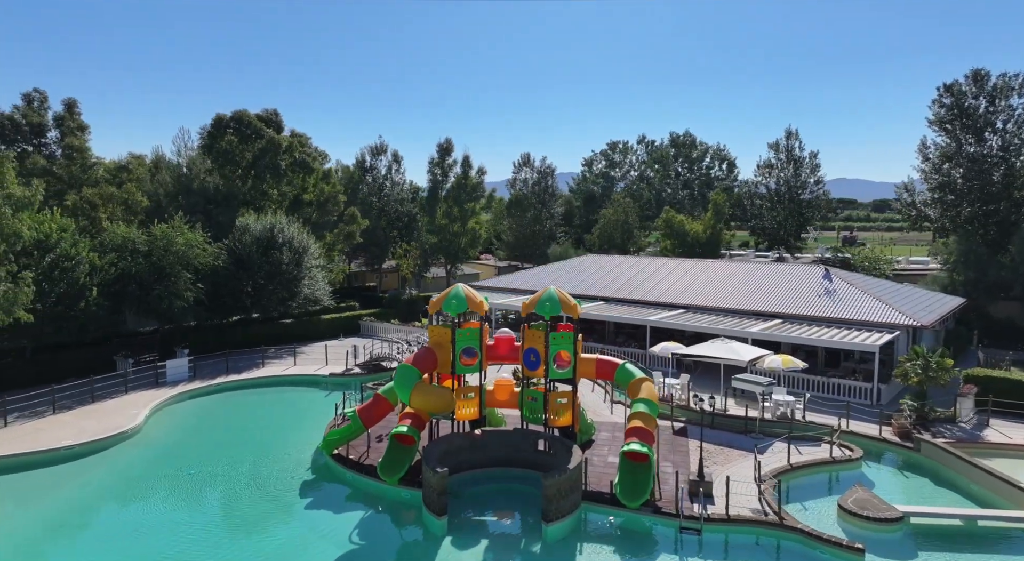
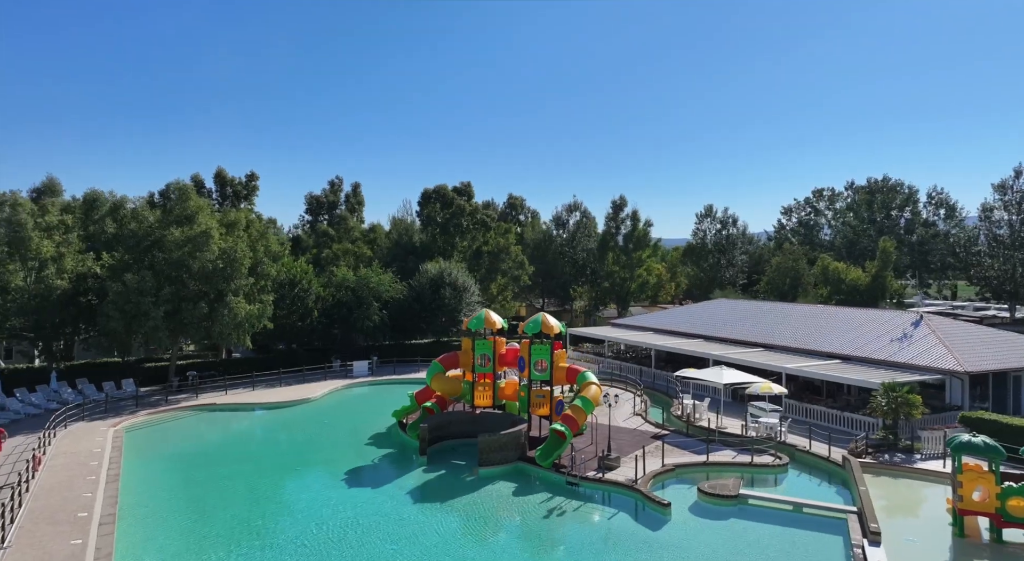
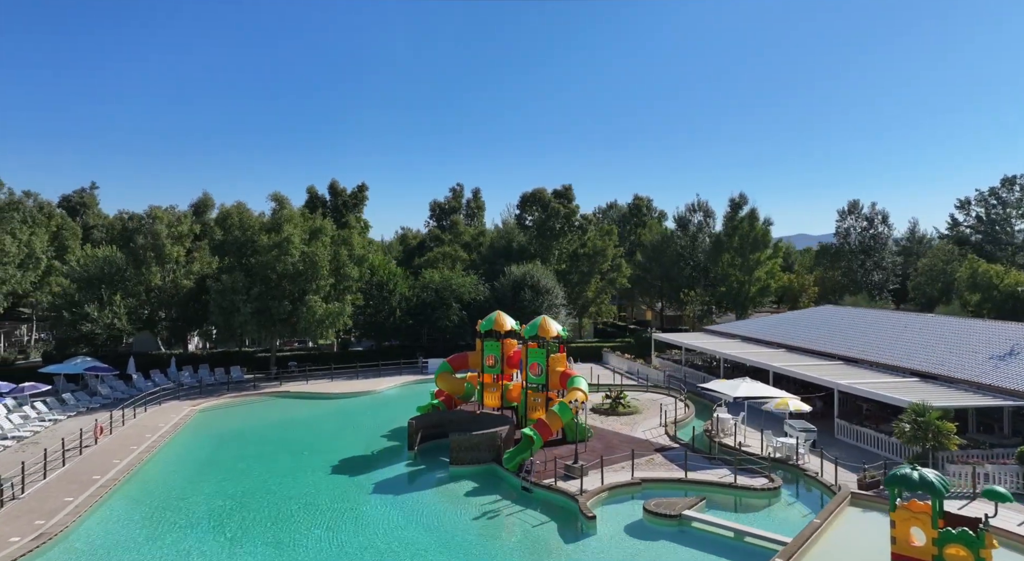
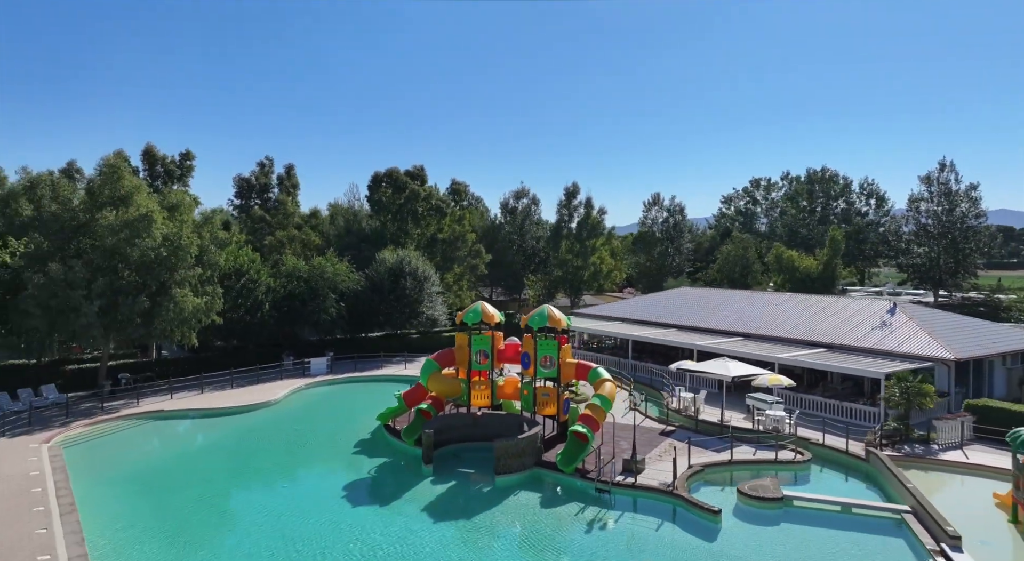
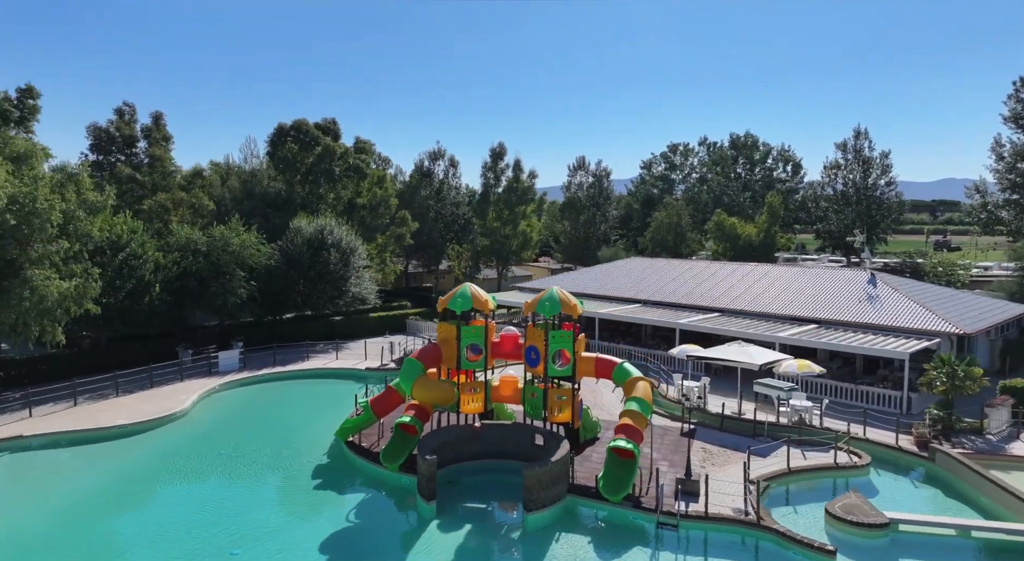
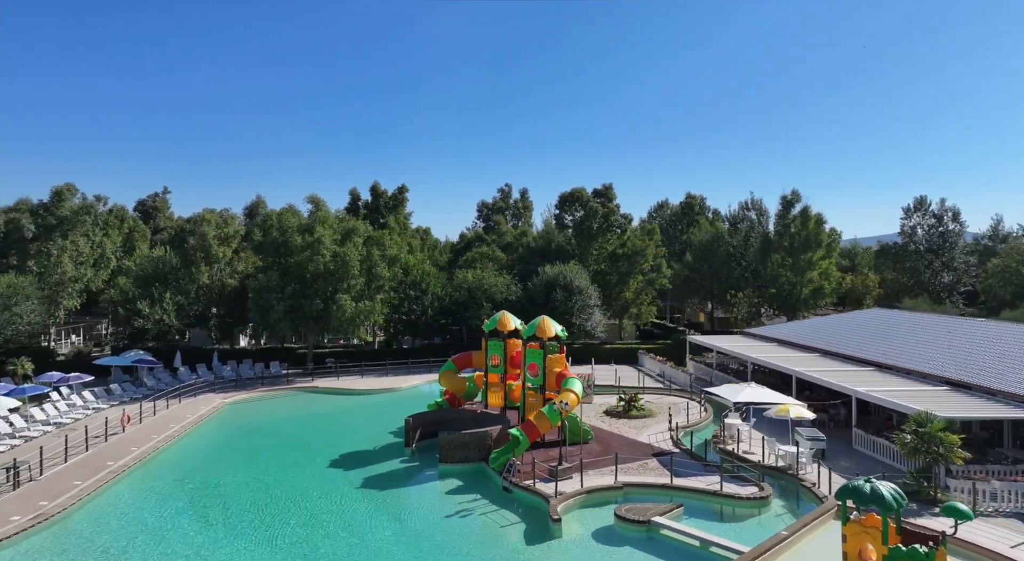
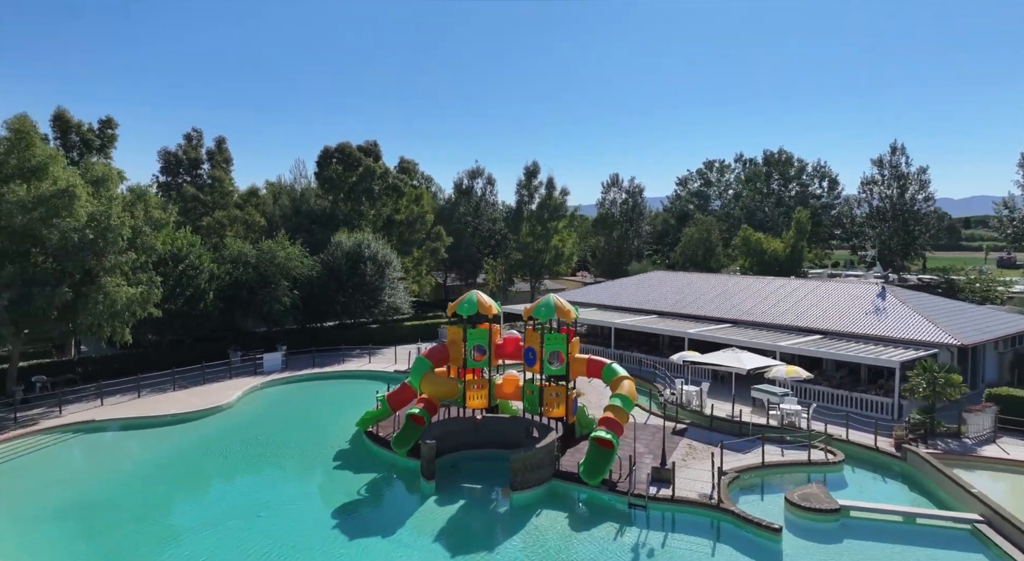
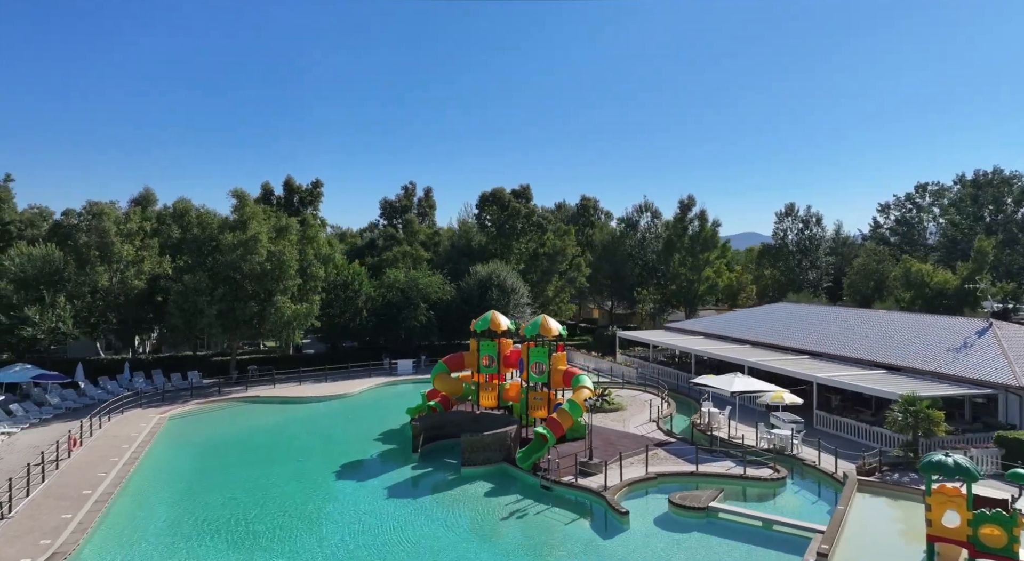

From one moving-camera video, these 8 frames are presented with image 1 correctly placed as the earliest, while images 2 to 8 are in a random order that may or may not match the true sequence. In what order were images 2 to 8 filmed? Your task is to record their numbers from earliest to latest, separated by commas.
5, 7, 4, 2, 8, 3, 6
